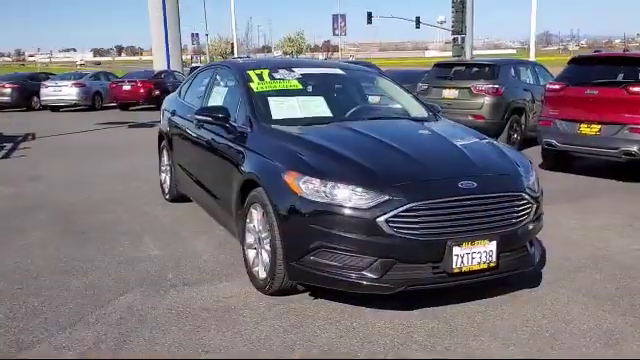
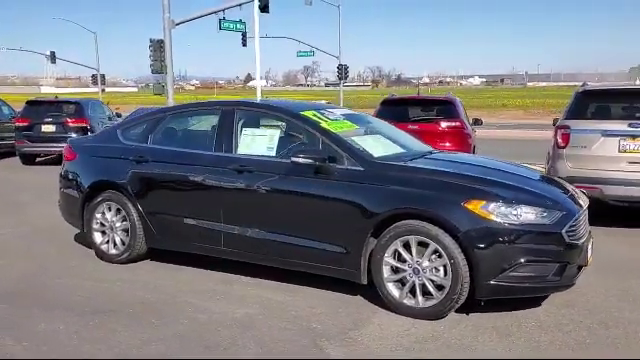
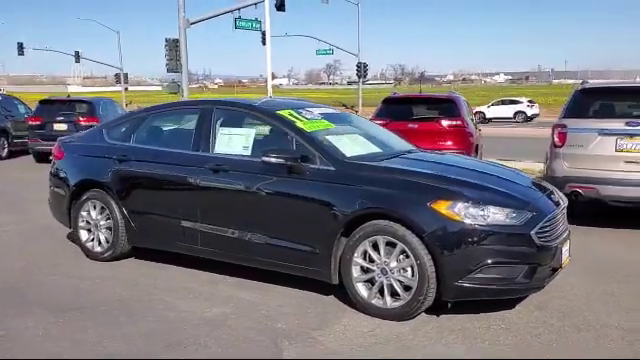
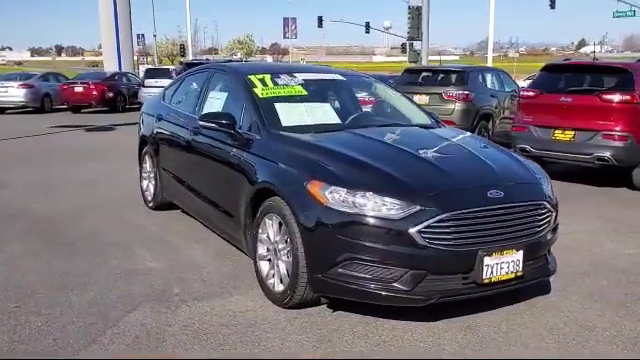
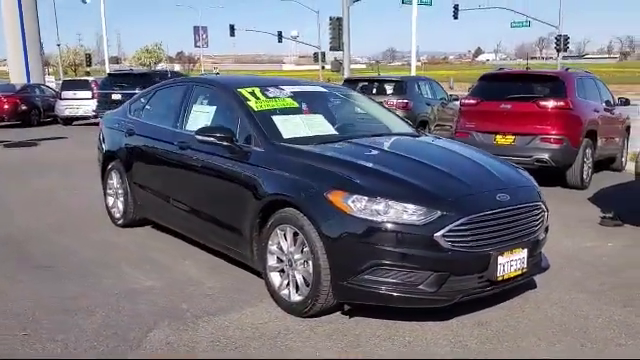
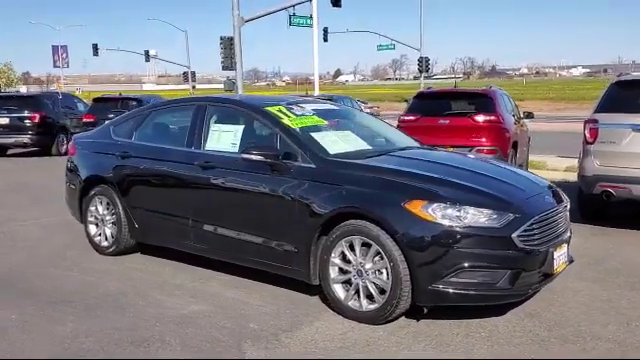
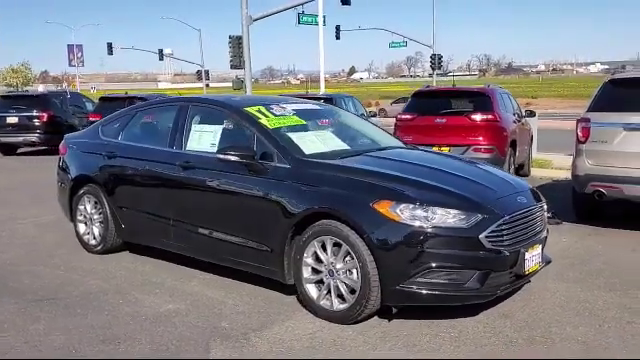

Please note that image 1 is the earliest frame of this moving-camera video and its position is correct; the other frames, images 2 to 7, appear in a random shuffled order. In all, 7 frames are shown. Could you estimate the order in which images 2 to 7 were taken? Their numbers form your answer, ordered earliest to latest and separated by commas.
4, 5, 7, 6, 3, 2
